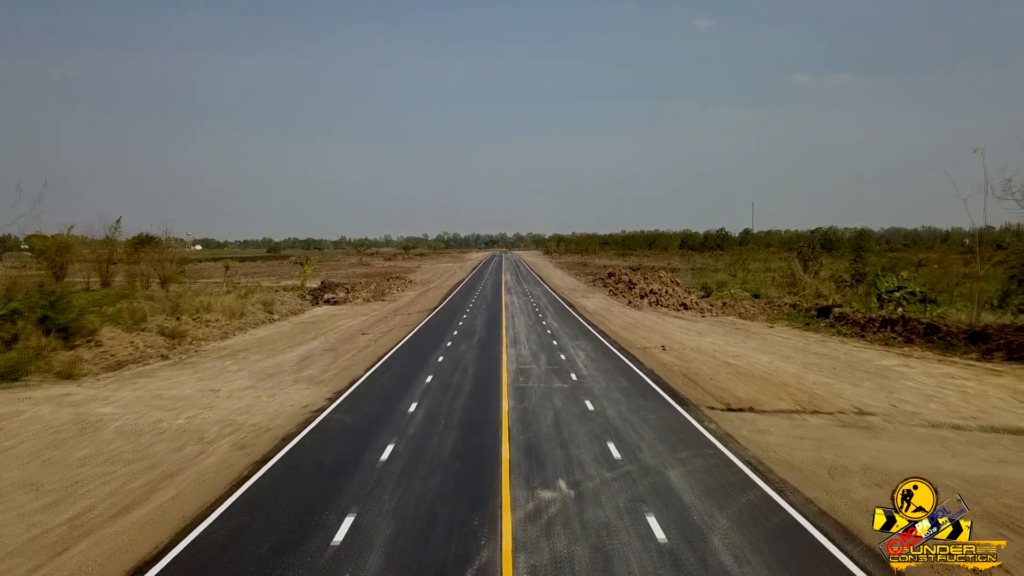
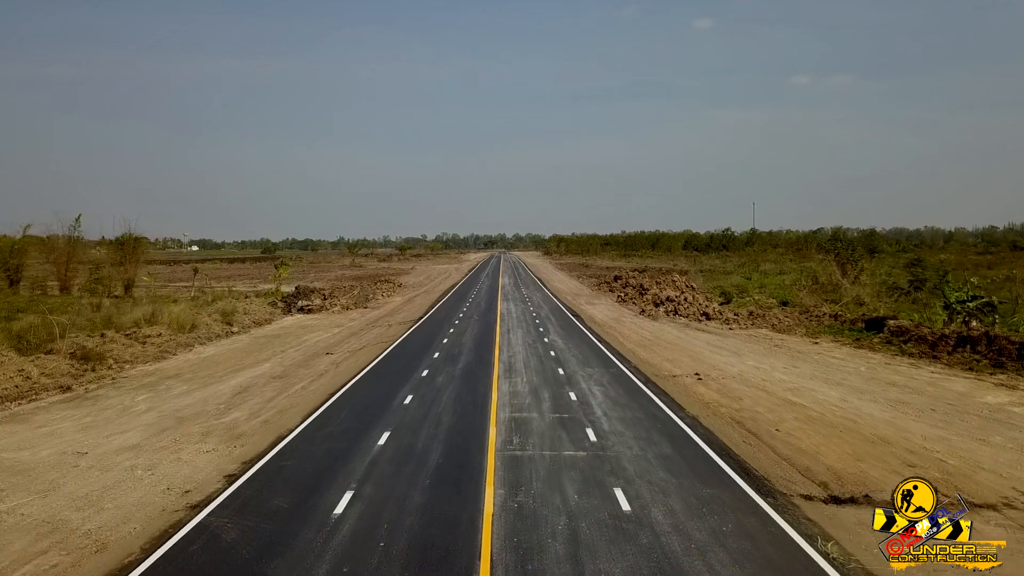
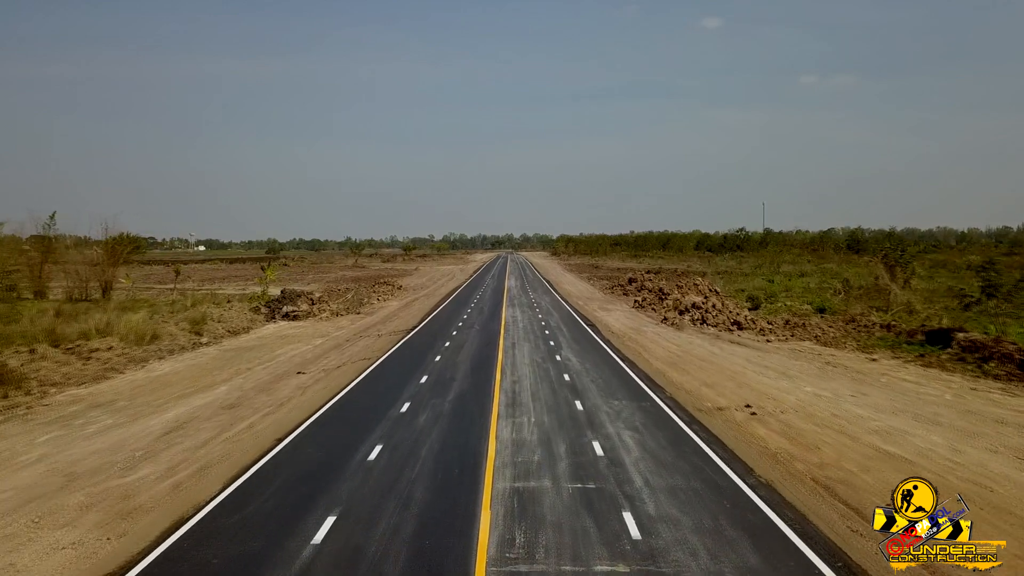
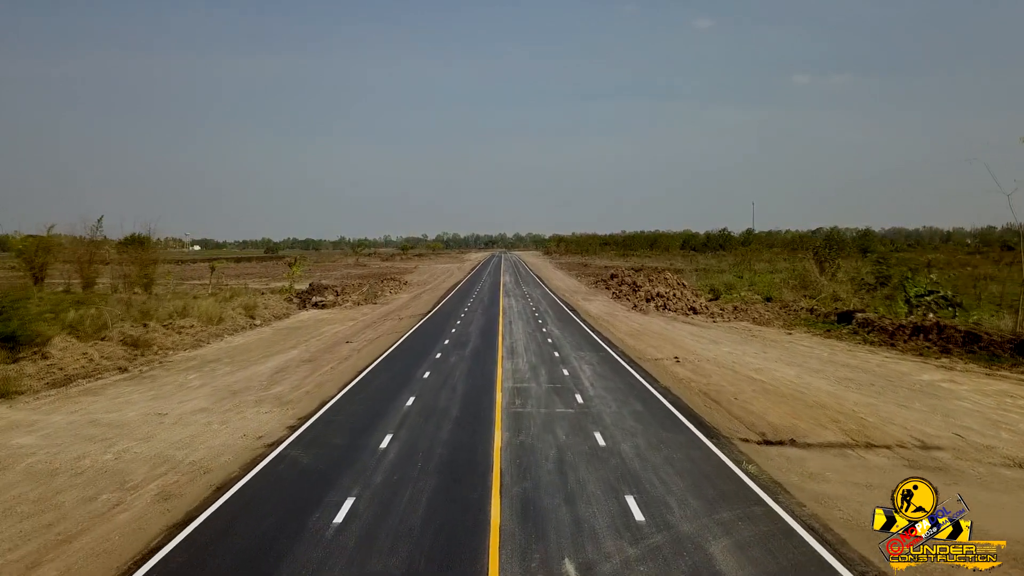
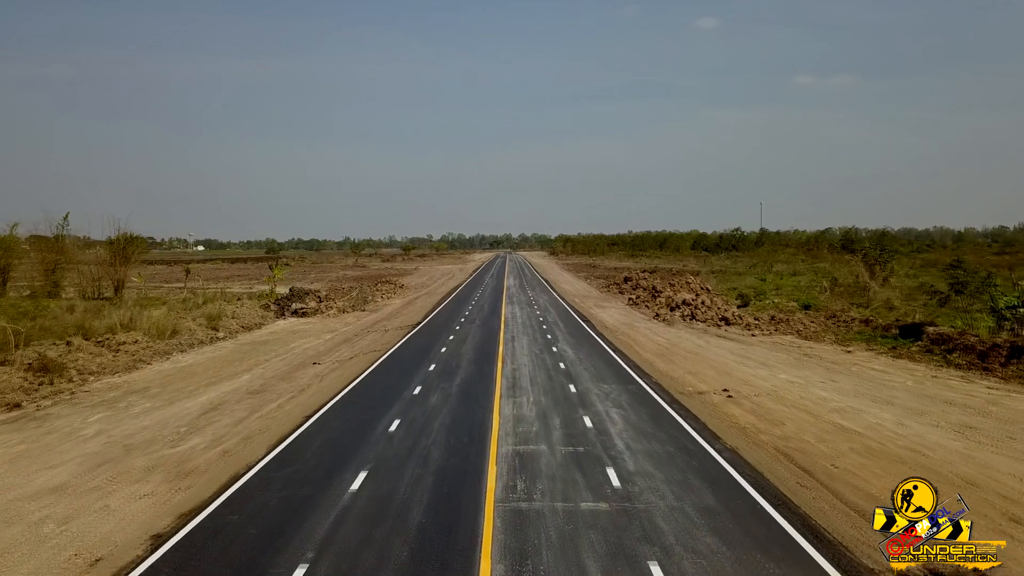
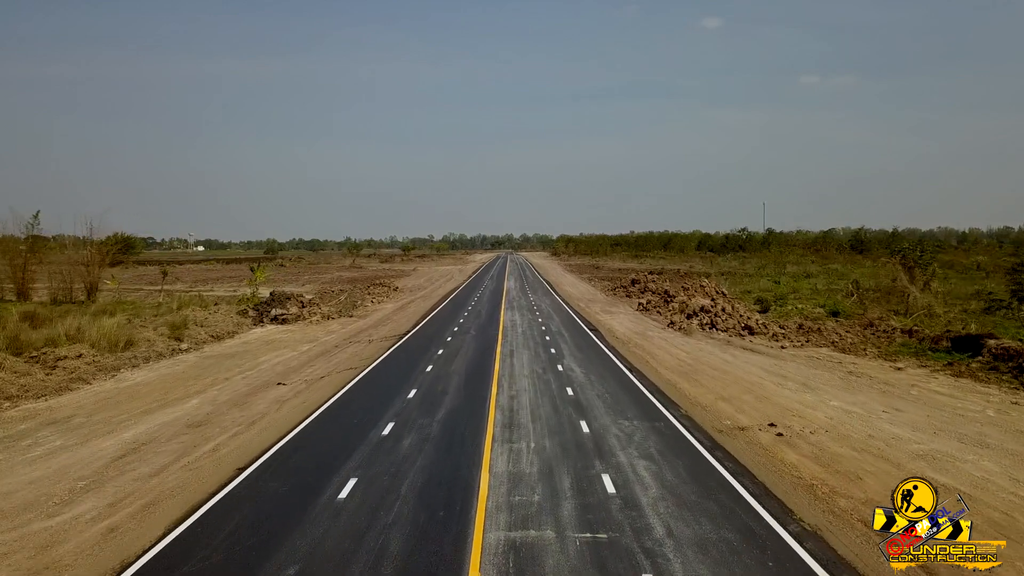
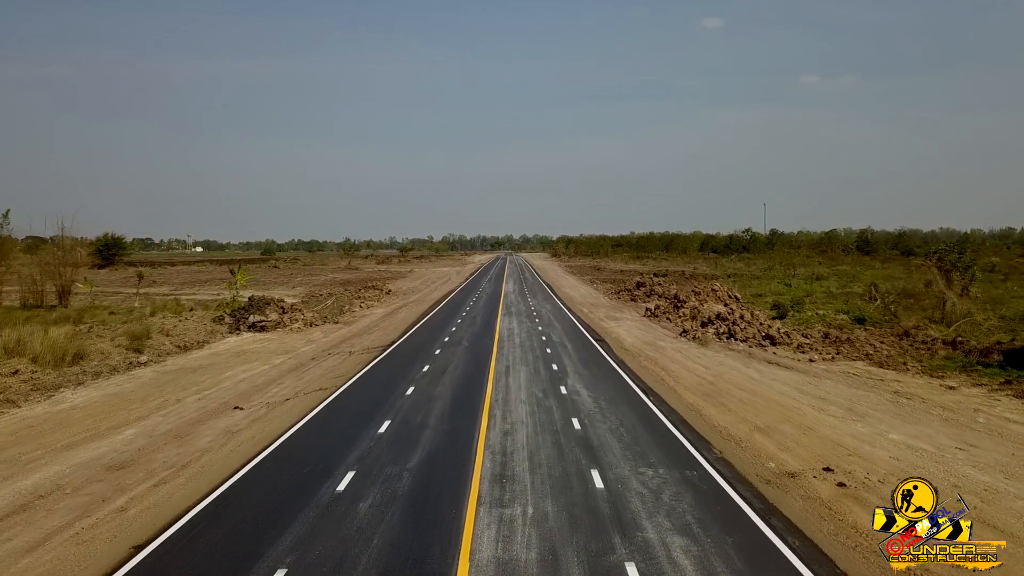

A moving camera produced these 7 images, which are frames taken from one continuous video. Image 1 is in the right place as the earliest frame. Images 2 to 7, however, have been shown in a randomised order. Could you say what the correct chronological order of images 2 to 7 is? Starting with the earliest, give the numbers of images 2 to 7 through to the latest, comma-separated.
4, 2, 5, 3, 6, 7
